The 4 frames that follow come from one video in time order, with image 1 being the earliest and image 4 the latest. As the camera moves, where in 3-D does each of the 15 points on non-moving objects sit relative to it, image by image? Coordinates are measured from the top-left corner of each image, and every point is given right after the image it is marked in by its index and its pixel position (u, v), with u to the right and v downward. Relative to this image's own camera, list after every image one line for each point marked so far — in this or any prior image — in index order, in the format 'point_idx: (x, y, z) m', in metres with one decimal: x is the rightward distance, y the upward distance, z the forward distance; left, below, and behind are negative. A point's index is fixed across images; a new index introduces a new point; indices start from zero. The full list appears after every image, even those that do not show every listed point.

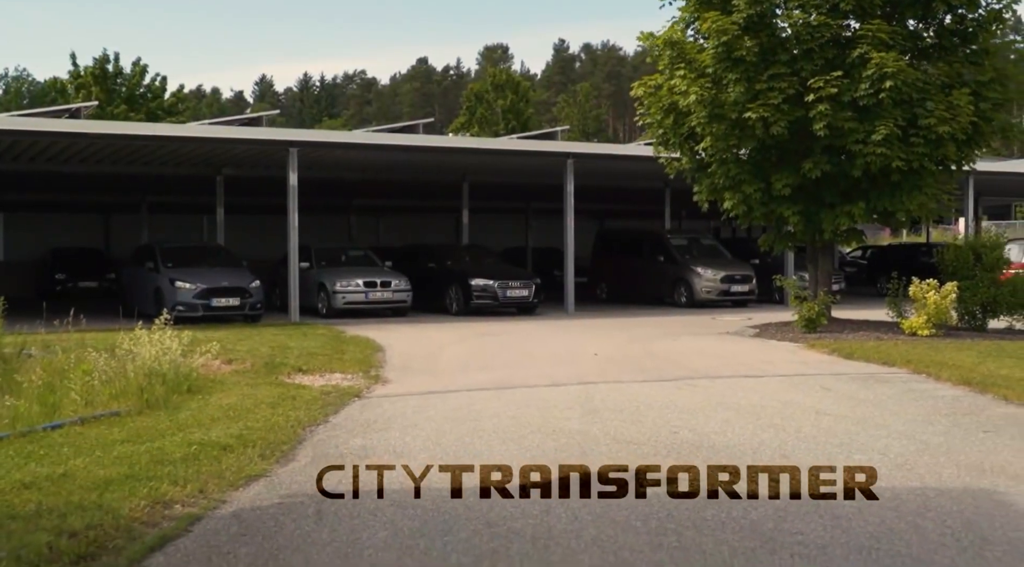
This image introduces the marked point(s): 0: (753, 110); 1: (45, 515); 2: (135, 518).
0: (+3.4, +2.4, +16.5) m
1: (-2.0, -1.0, +5.1) m
2: (-1.6, -1.0, +5.2) m
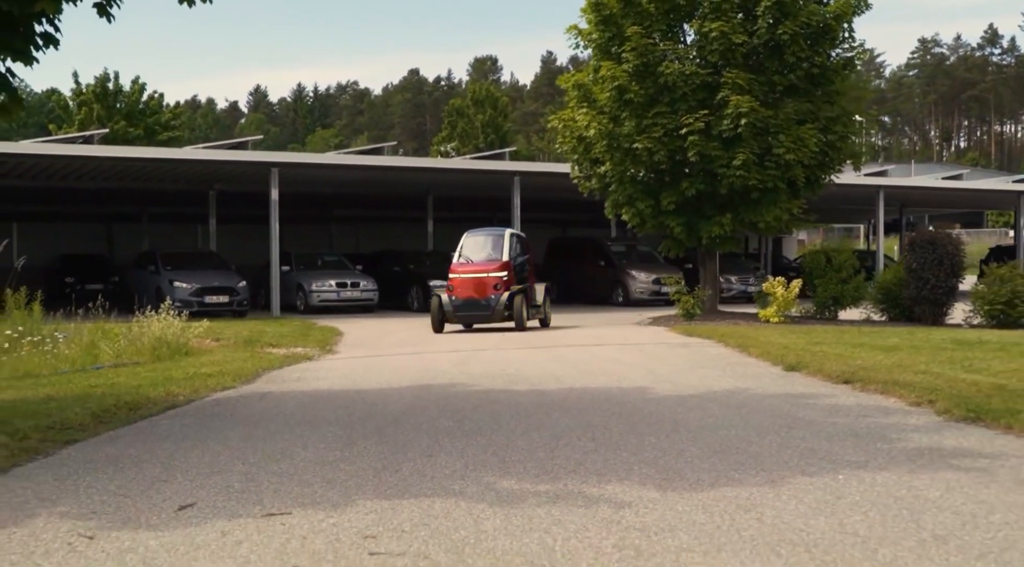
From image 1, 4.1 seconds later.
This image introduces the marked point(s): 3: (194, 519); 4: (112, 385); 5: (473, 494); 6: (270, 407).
0: (+2.2, +2.5, +20.6) m
1: (-3.1, -0.9, +9.2) m
2: (-2.8, -0.9, +9.2) m
3: (-1.2, -0.9, +4.6) m
4: (-3.3, -0.8, +9.9) m
5: (-0.2, -0.9, +5.0) m
6: (-1.8, -0.9, +8.7) m
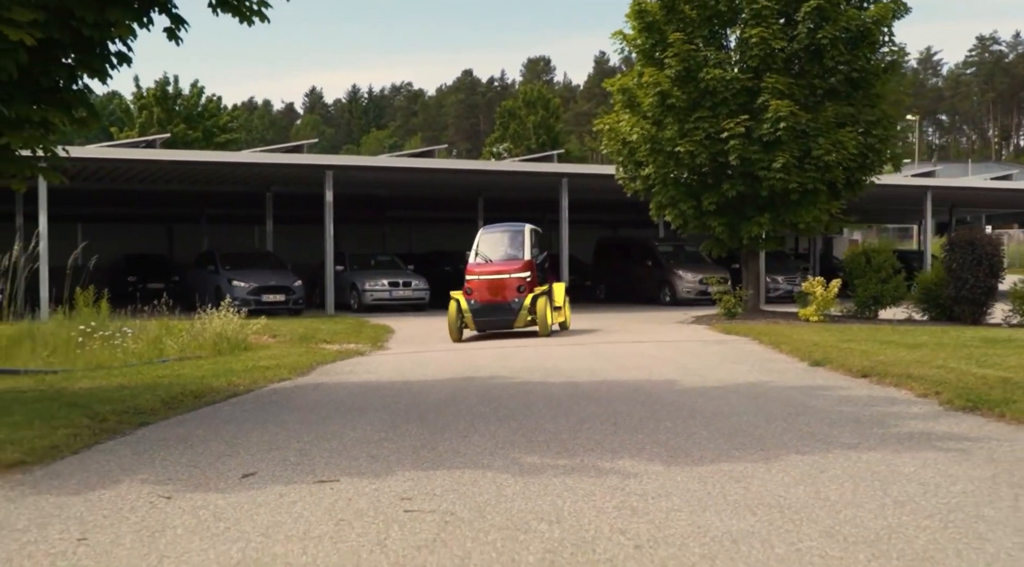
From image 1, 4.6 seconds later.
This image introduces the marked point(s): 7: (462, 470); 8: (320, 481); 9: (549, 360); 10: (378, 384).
0: (+3.0, +2.5, +21.1) m
1: (-2.8, -0.8, +10.0) m
2: (-2.5, -0.9, +10.0) m
3: (-1.1, -0.9, +5.3) m
4: (-3.0, -0.8, +10.7) m
5: (-0.1, -0.9, +5.6) m
6: (-1.5, -0.9, +9.5) m
7: (-0.2, -0.9, +5.6) m
8: (-0.9, -0.9, +5.3) m
9: (+0.4, -0.8, +12.8) m
10: (-1.2, -0.9, +10.4) m
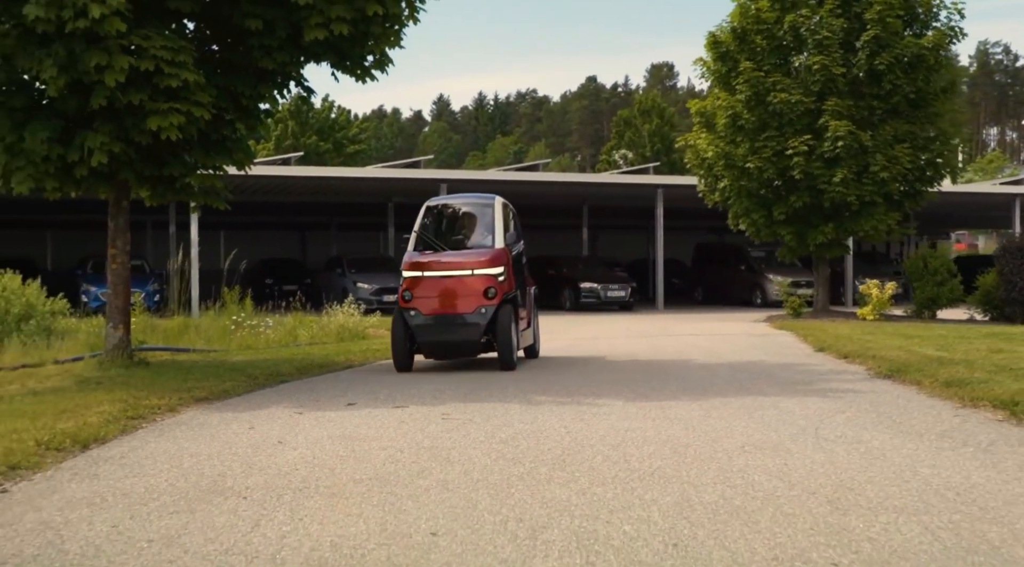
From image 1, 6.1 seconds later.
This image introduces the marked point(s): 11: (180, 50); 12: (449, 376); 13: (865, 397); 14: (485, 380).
0: (+4.8, +2.4, +23.5) m
1: (-2.3, -0.8, +13.1) m
2: (-1.9, -0.9, +13.1) m
3: (-1.1, -0.9, +8.2) m
4: (-2.4, -0.8, +13.8) m
5: (0.0, -0.8, +8.4) m
6: (-1.0, -0.9, +12.4) m
7: (-0.1, -0.9, +8.4) m
8: (-0.8, -0.9, +8.3) m
9: (+1.2, -0.8, +15.5) m
10: (-0.6, -0.9, +13.3) m
11: (-2.8, +1.9, +9.9) m
12: (-0.6, -0.9, +10.9) m
13: (+2.5, -0.8, +8.5) m
14: (-0.2, -0.9, +10.5) m
